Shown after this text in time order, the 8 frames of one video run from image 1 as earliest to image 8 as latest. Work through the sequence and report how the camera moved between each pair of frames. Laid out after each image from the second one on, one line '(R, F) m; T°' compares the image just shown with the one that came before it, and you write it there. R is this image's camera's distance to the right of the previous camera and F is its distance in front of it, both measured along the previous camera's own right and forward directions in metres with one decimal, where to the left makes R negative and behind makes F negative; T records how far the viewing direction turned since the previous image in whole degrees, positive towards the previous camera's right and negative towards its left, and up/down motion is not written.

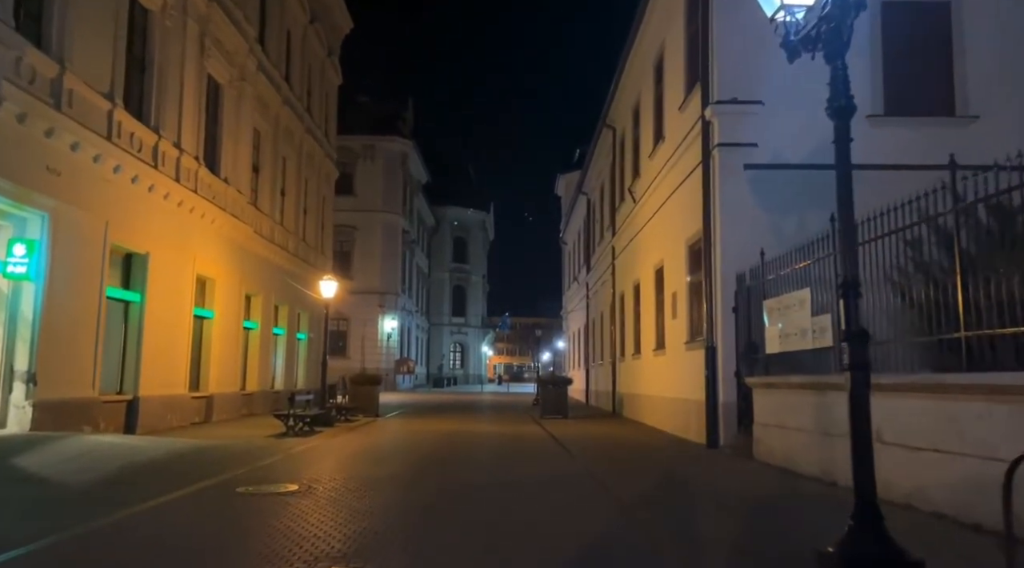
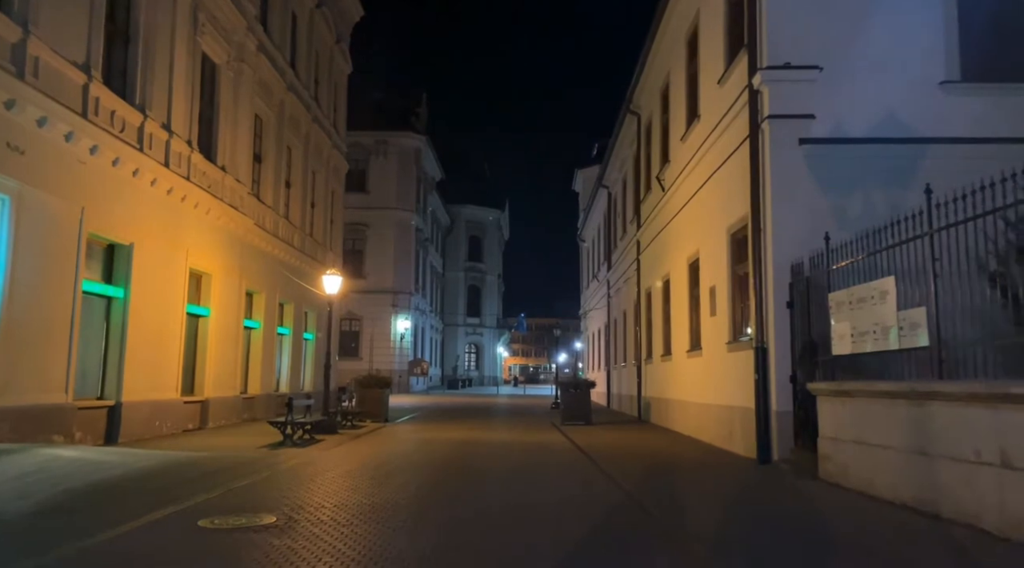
(-0.1, +1.7) m; -1°
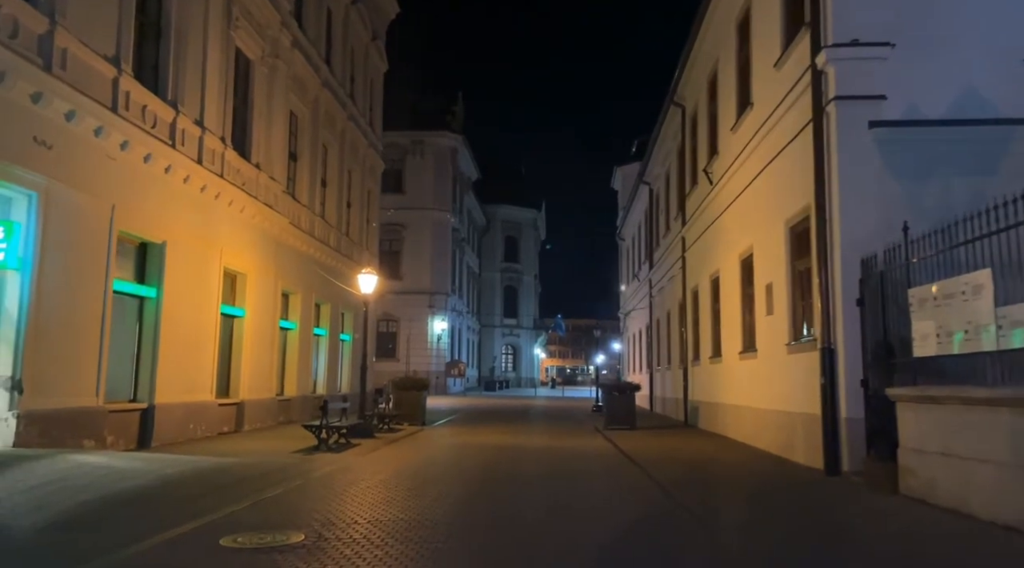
(-0.1, +0.7) m; -2°
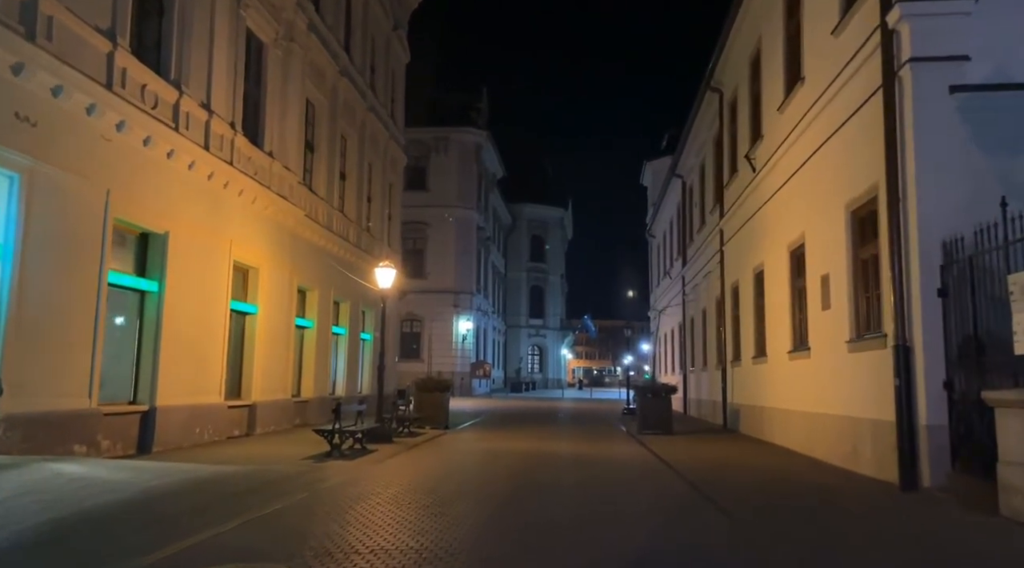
(-0.1, +1.3) m; -2°
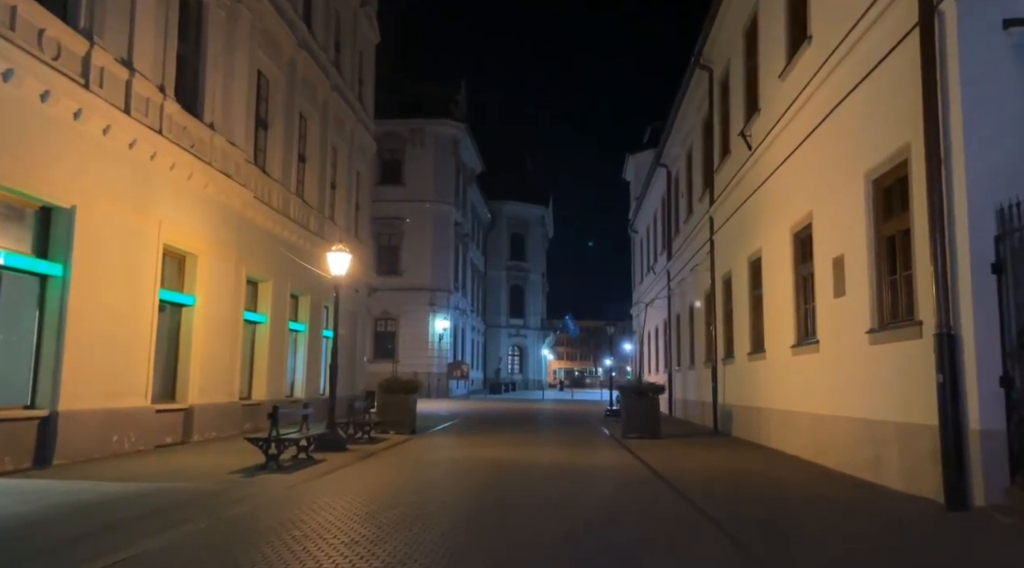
(+0.2, +1.9) m; +1°
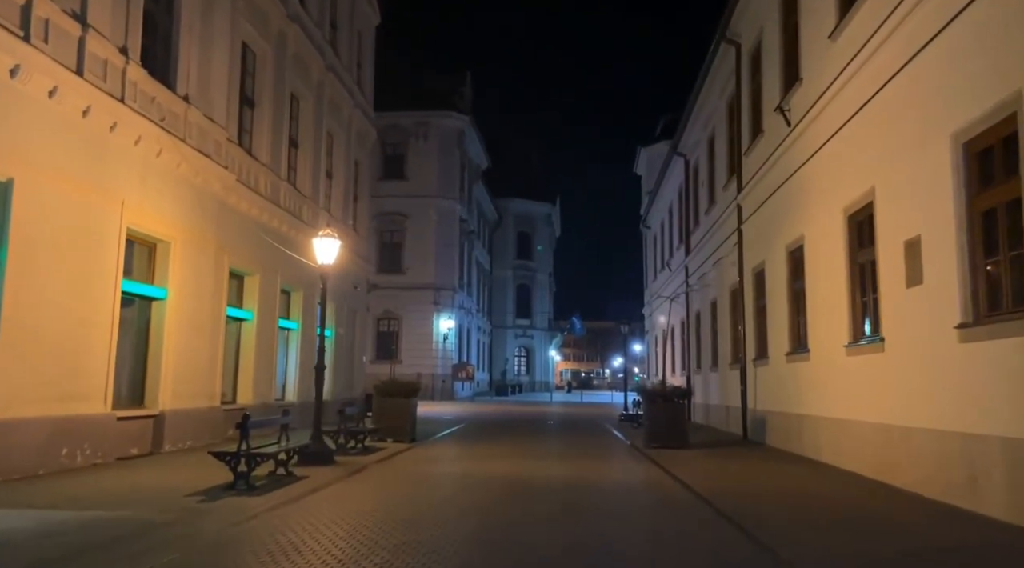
(-0.1, +1.8) m; 0°
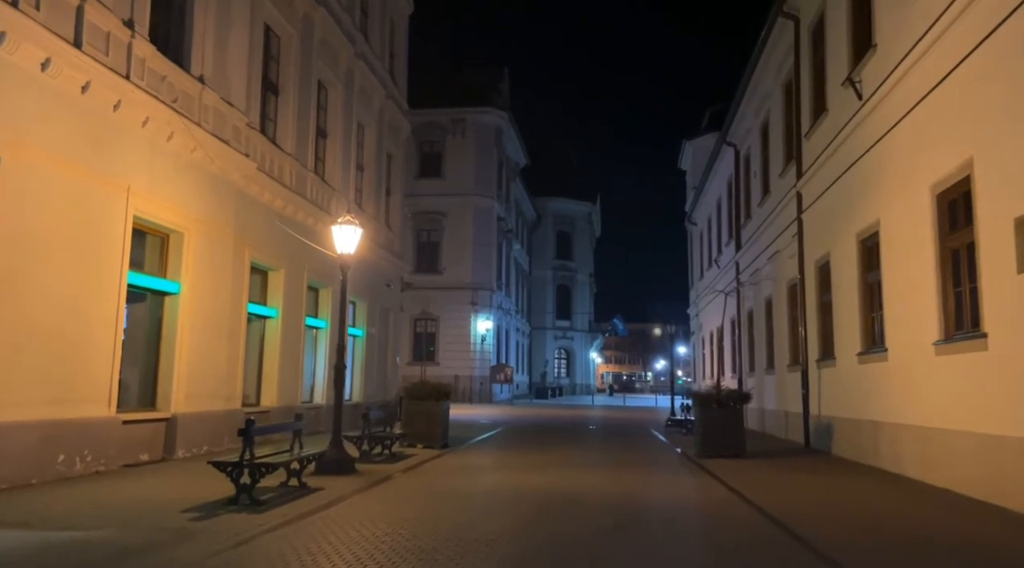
(0.0, +1.3) m; -3°
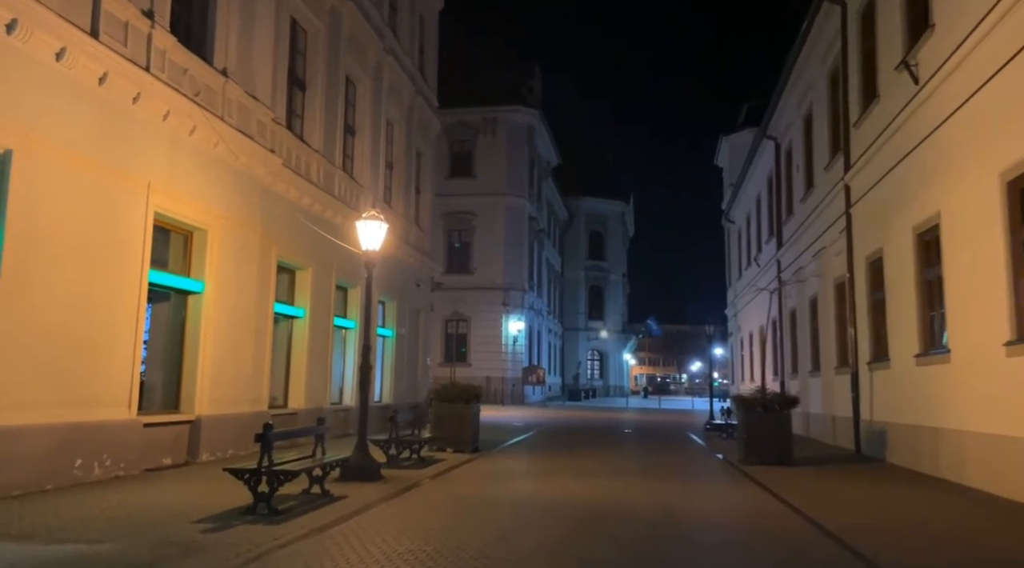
(0.0, +0.6) m; -2°
